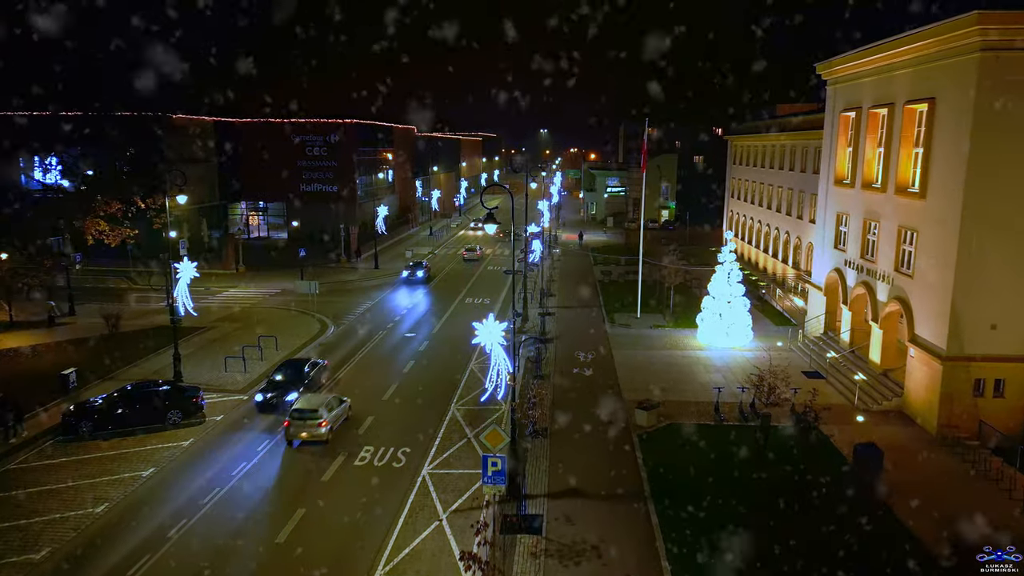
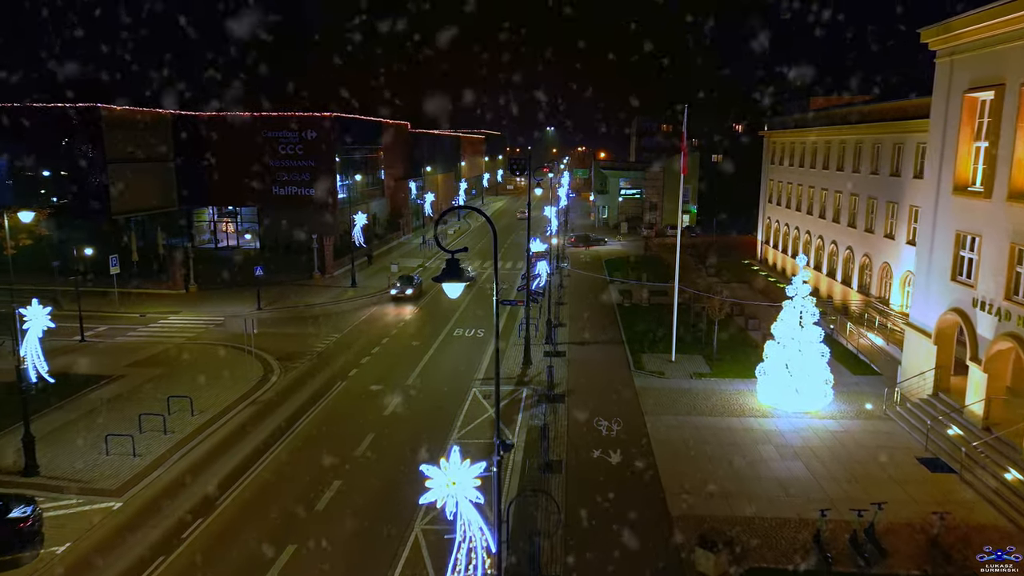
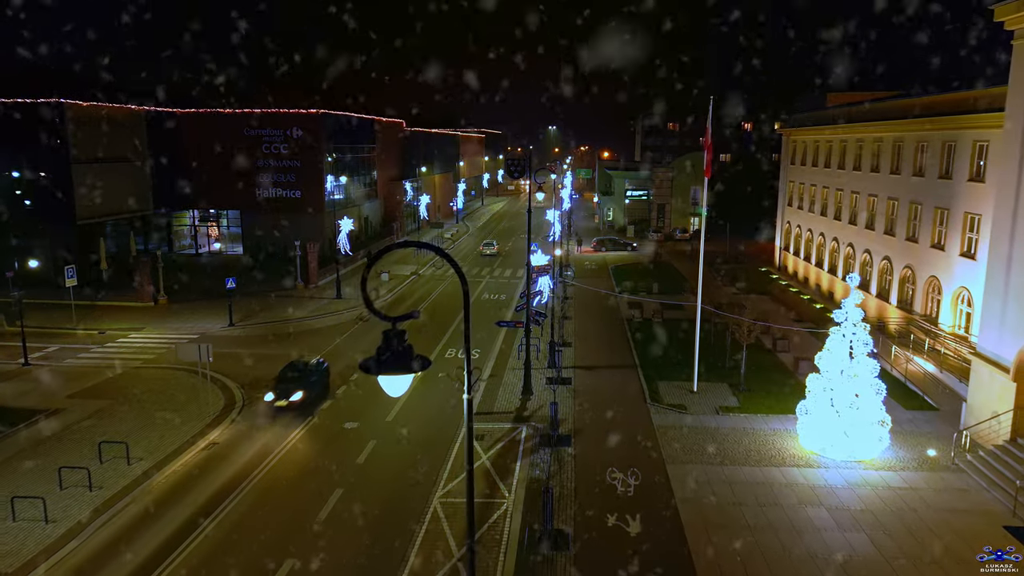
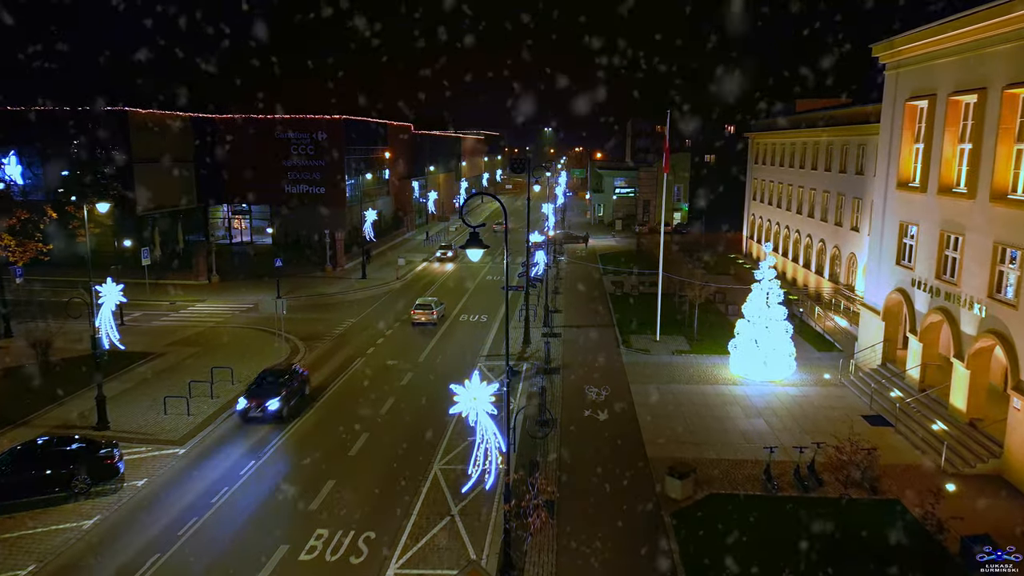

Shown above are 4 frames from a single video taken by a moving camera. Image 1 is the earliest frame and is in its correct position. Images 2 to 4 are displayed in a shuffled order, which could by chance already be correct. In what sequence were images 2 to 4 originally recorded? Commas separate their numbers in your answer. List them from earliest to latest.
4, 2, 3
